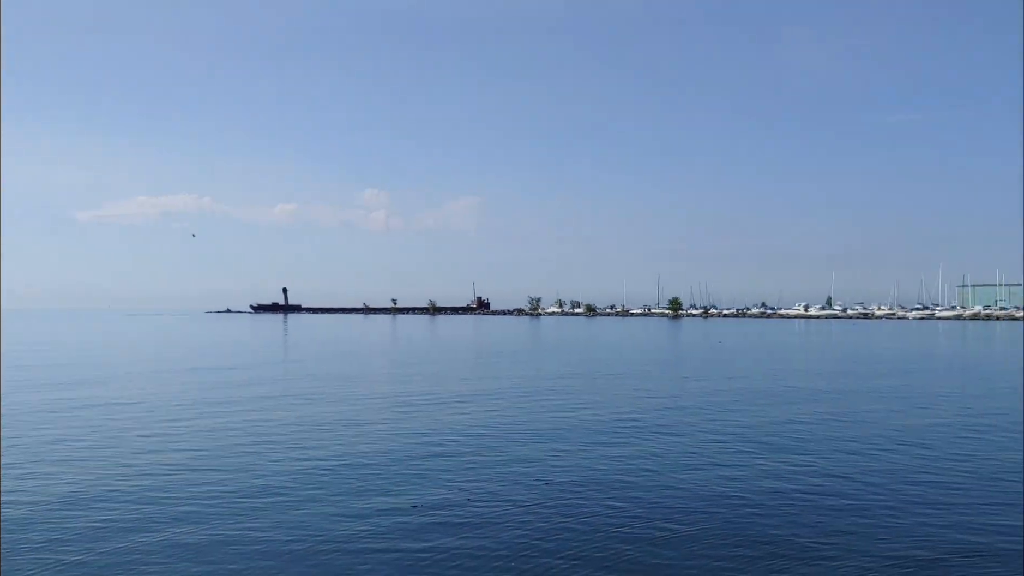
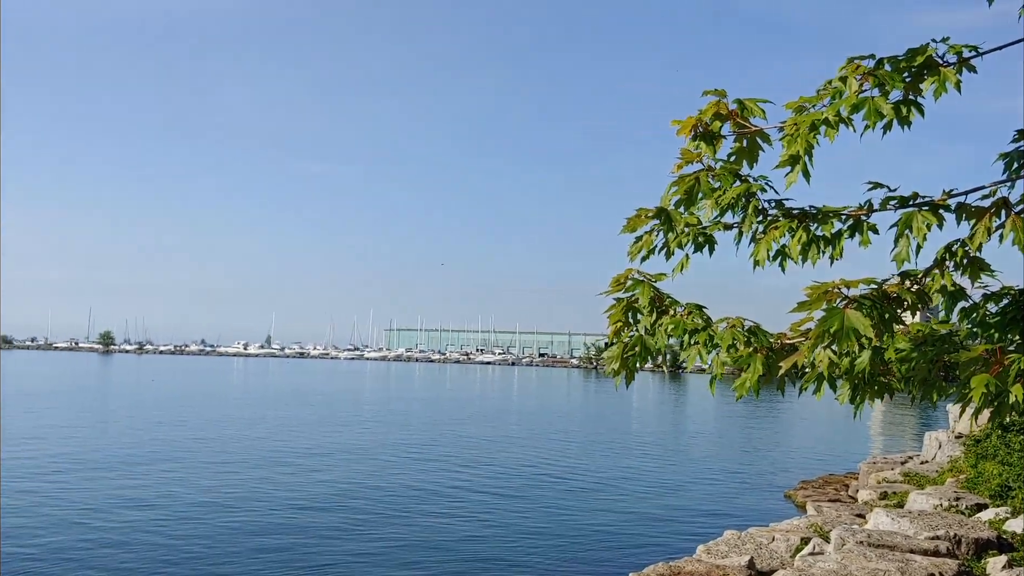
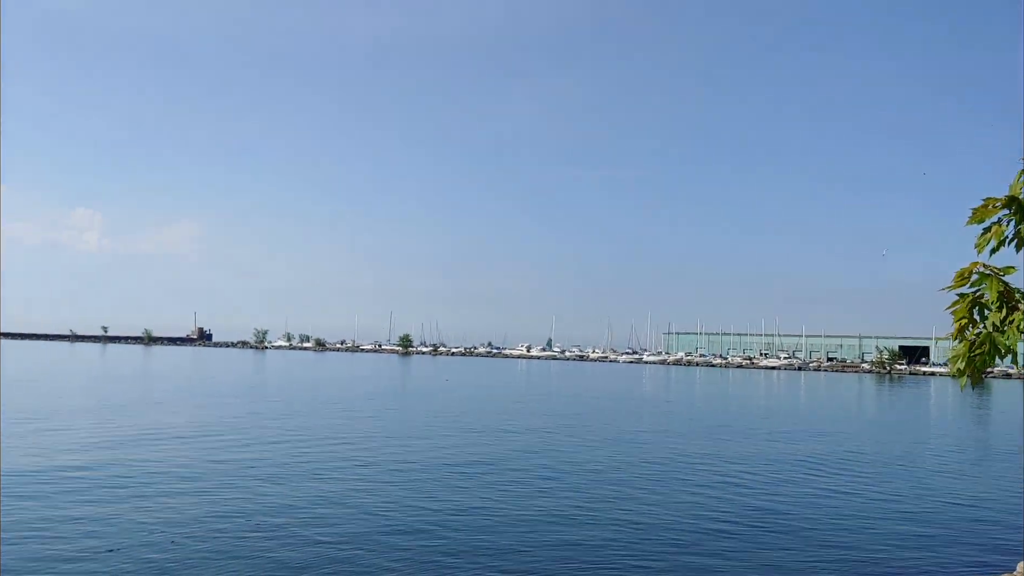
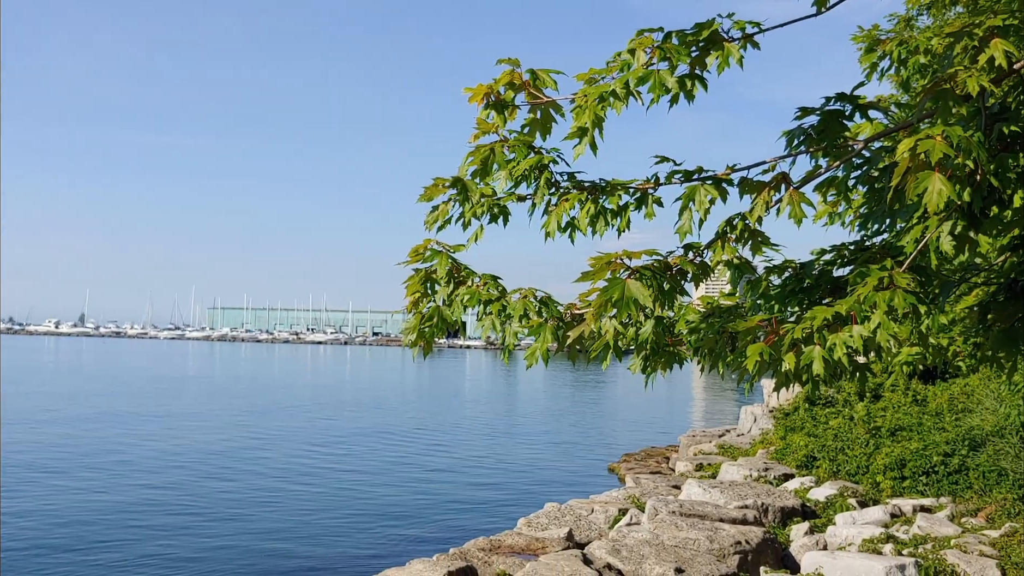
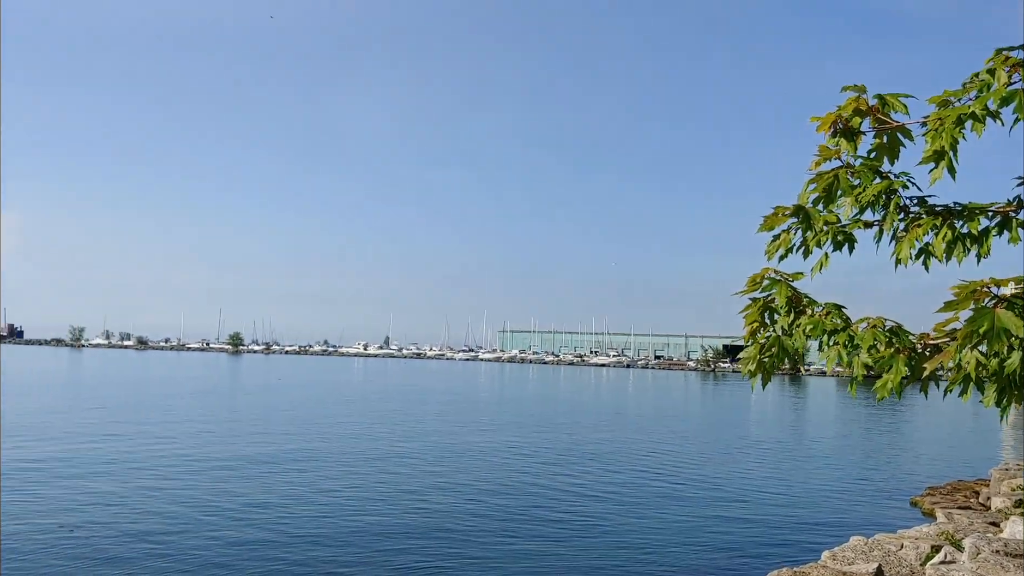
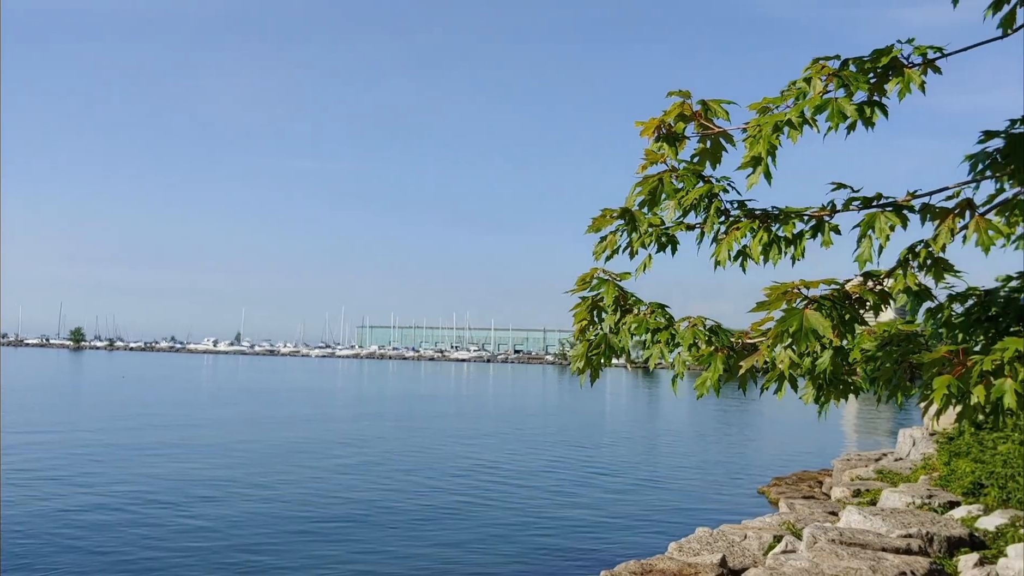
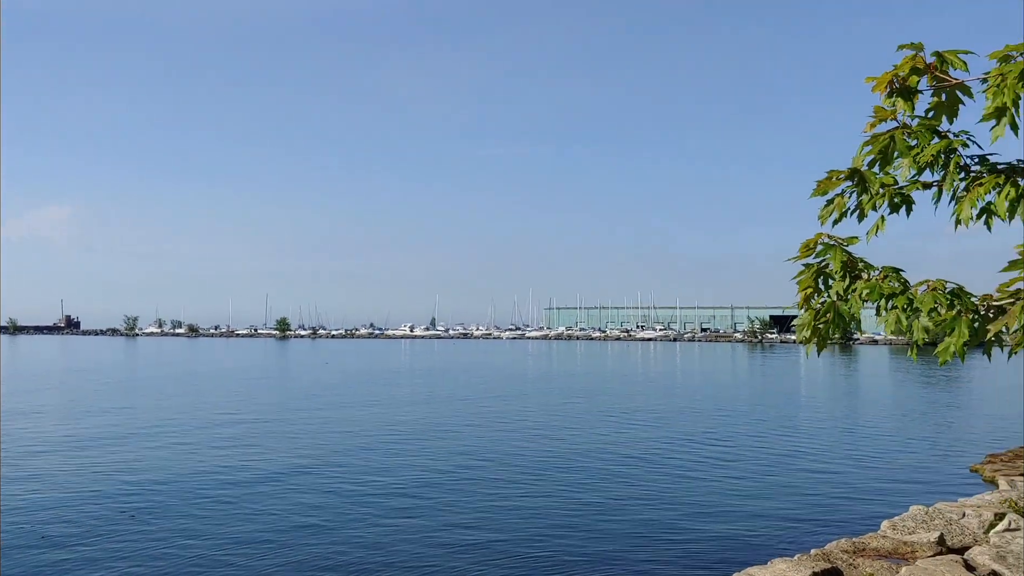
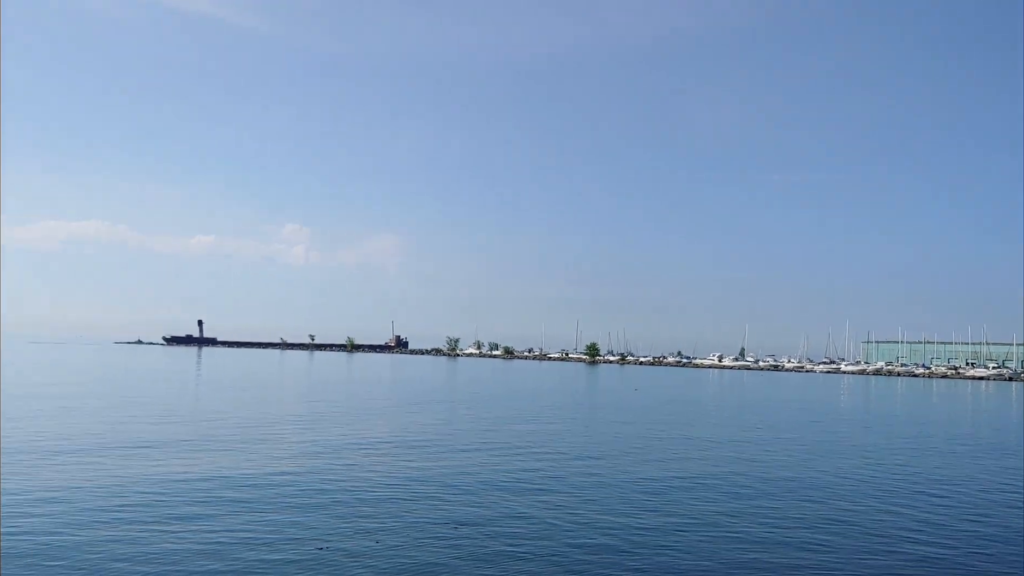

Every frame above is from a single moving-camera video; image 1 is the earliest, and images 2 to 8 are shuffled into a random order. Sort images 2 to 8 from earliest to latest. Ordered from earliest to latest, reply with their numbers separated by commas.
7, 6, 4, 2, 5, 3, 8
